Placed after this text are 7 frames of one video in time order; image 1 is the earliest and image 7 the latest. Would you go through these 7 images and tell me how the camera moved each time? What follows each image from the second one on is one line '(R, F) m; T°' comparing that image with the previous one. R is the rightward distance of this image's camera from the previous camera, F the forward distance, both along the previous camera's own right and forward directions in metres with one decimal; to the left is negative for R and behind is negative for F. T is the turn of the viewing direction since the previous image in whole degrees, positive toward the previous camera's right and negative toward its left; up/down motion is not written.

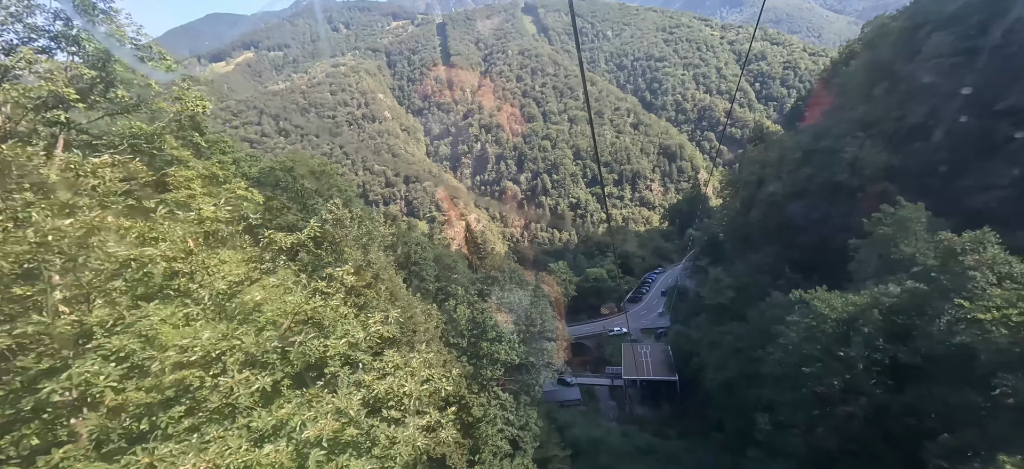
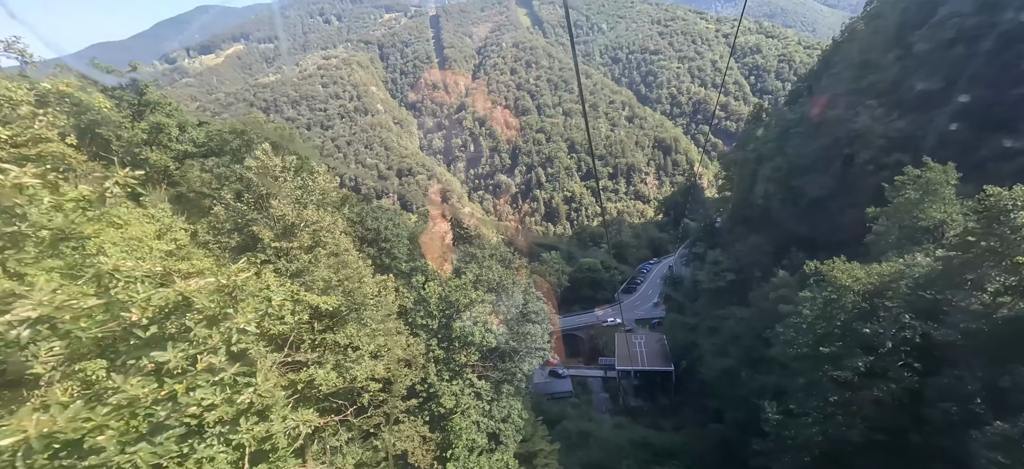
(+0.5, +1.6) m; +1°
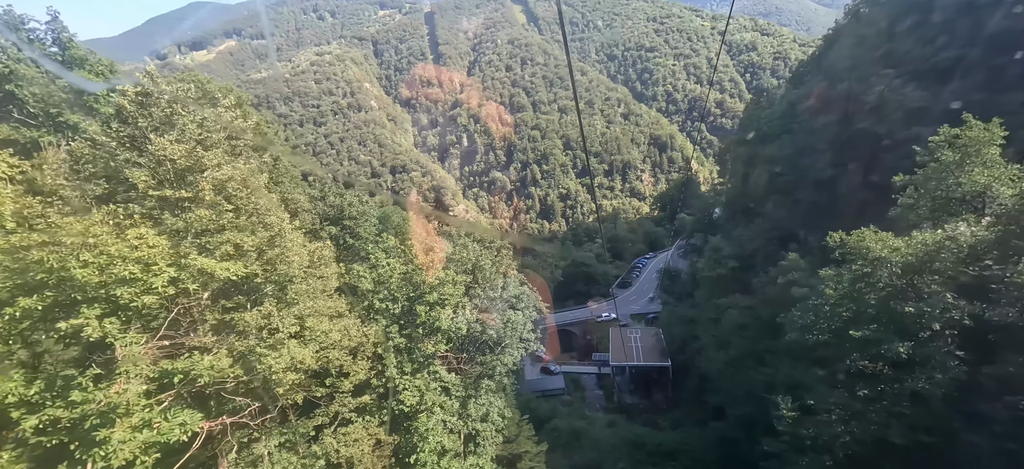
(+0.5, +1.6) m; +1°
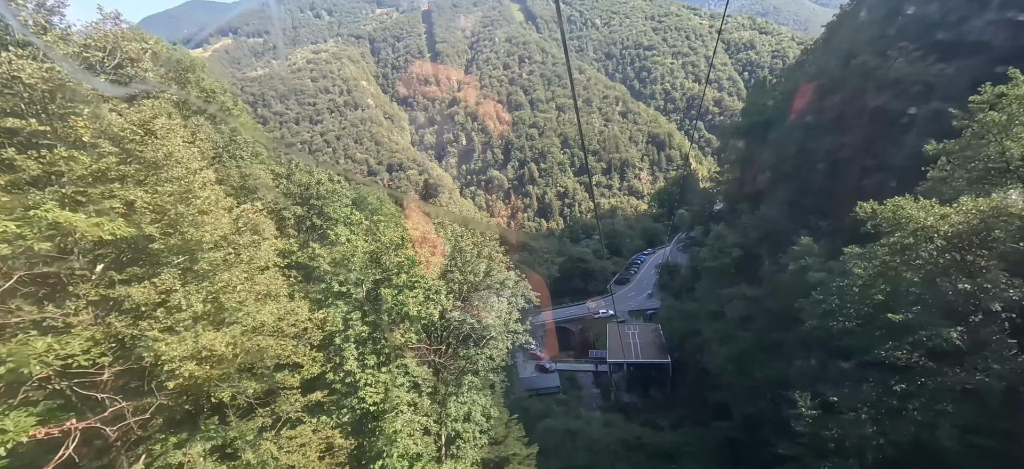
(+0.3, +1.3) m; 0°
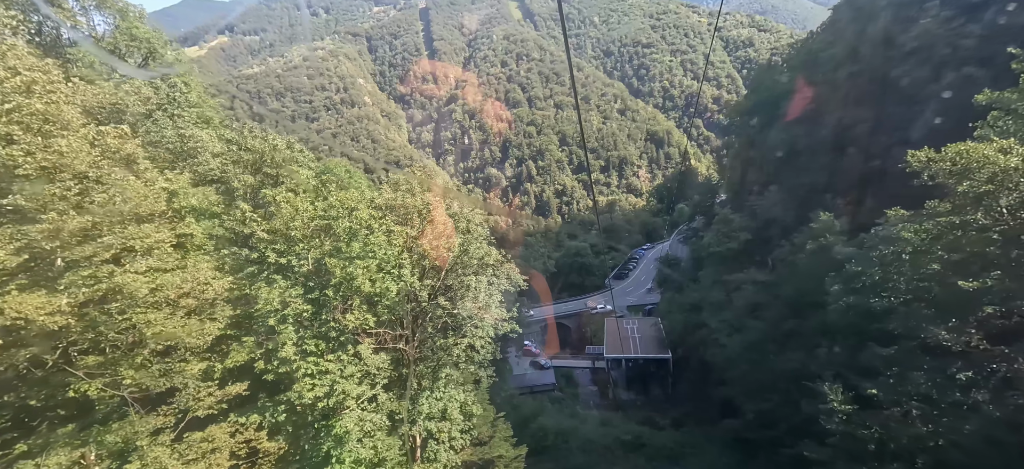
(+0.4, +1.5) m; 0°
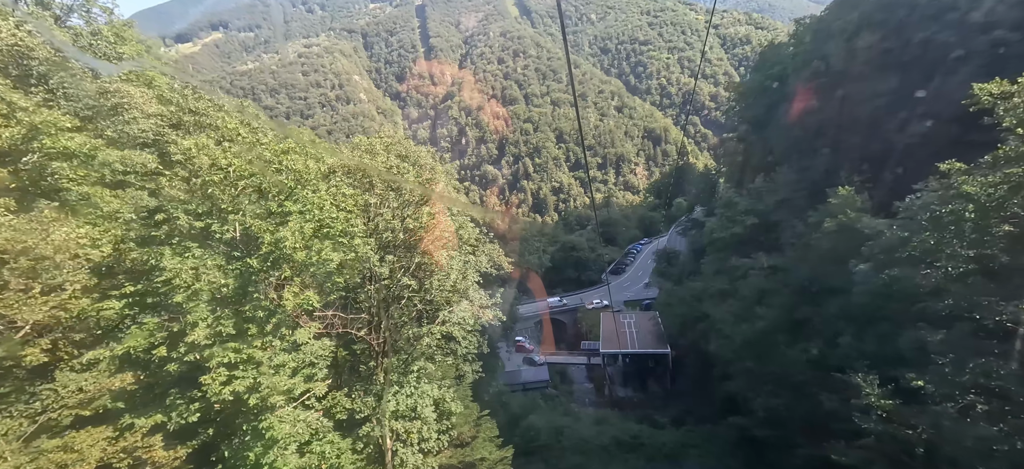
(+0.3, +1.3) m; 0°
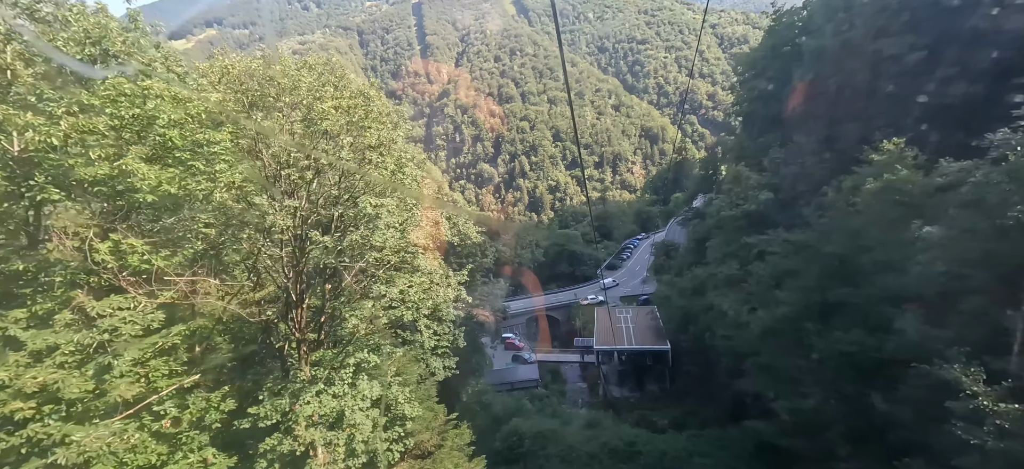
(+0.5, +2.1) m; 0°
